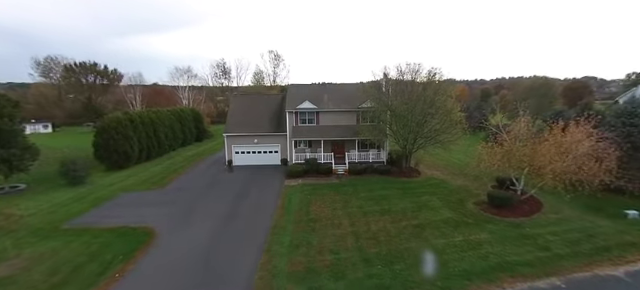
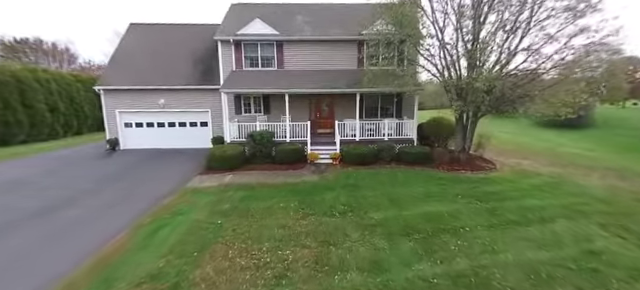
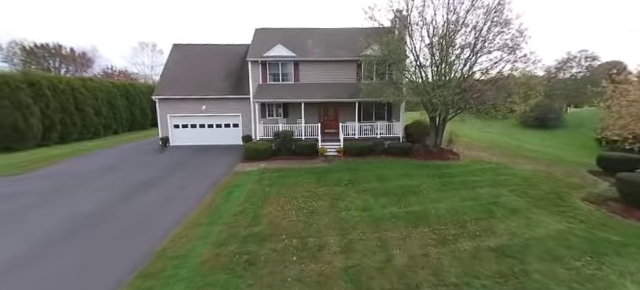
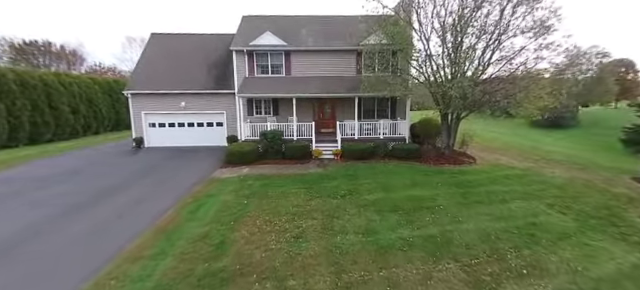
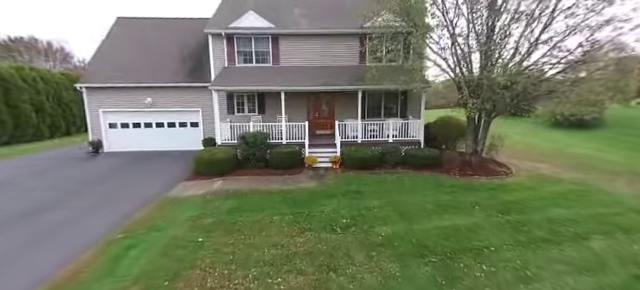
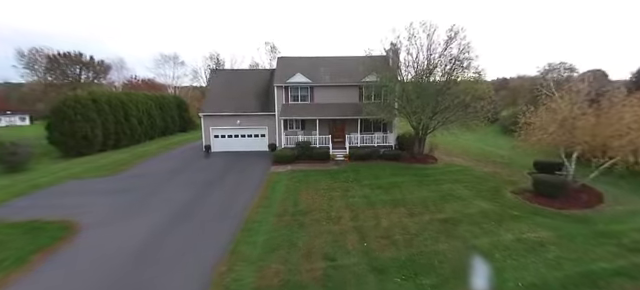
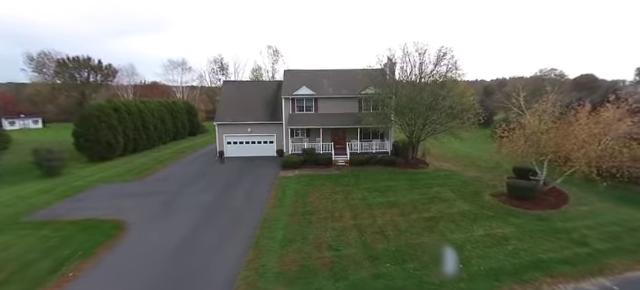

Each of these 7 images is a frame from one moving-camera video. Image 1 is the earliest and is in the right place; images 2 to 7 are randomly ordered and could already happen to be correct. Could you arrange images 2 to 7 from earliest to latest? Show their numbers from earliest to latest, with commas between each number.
7, 6, 3, 4, 2, 5
